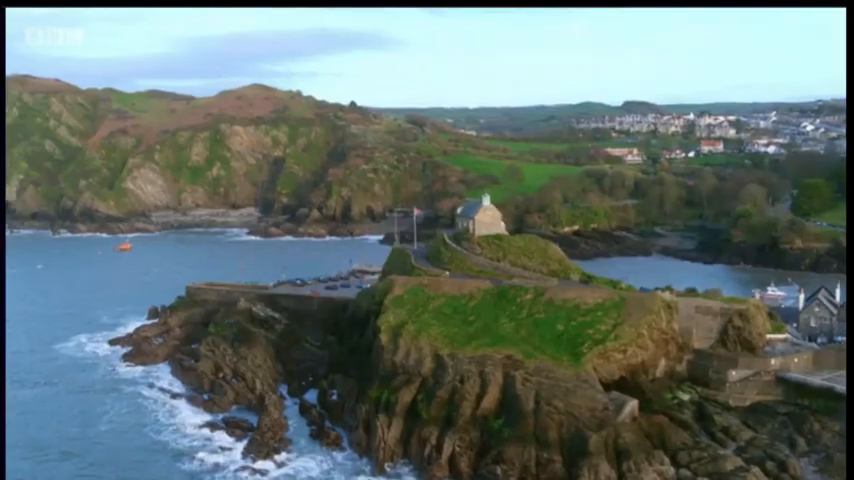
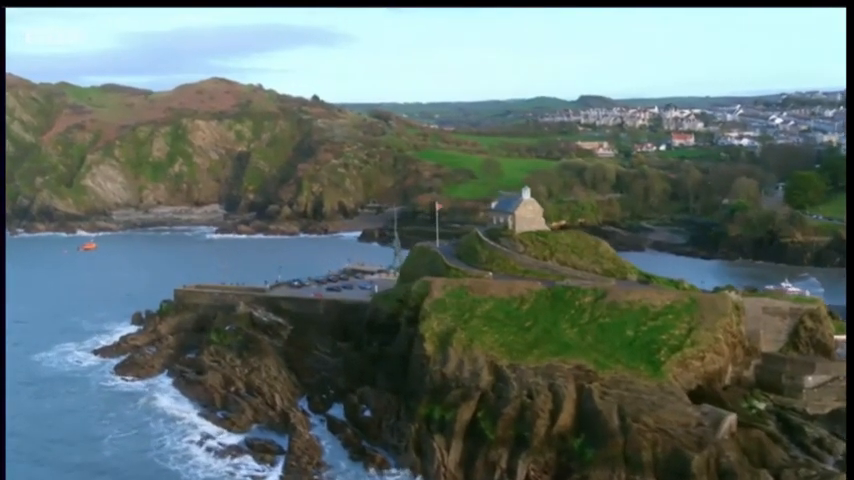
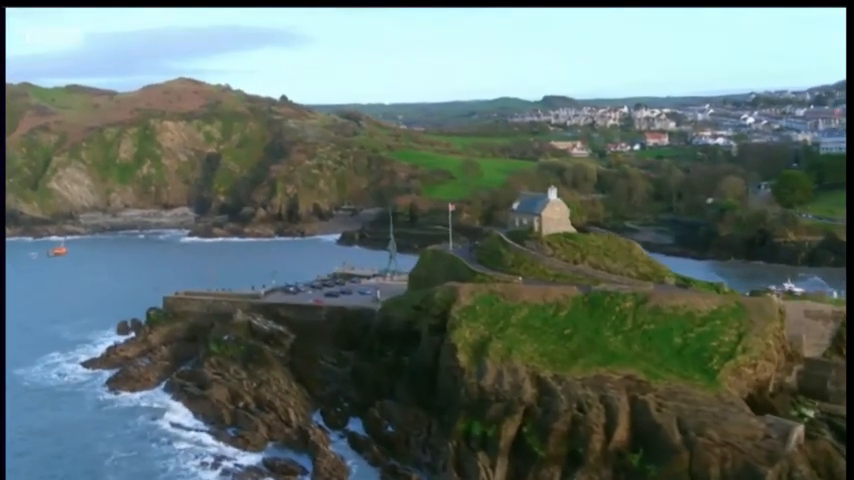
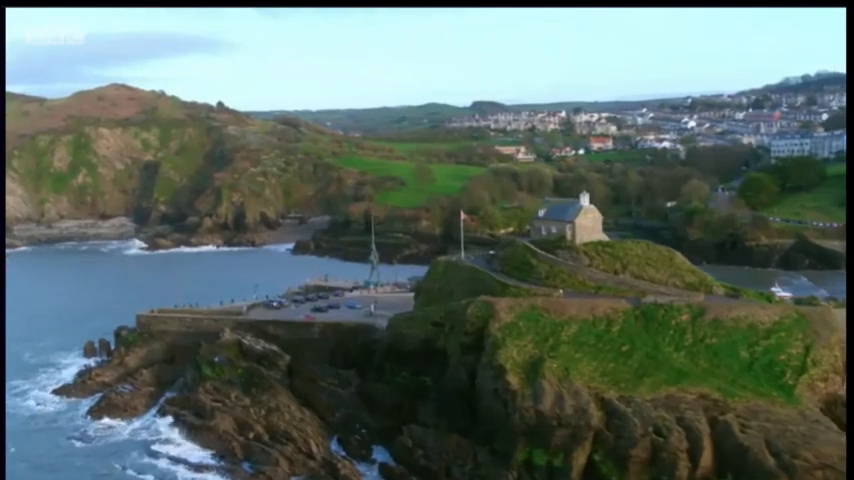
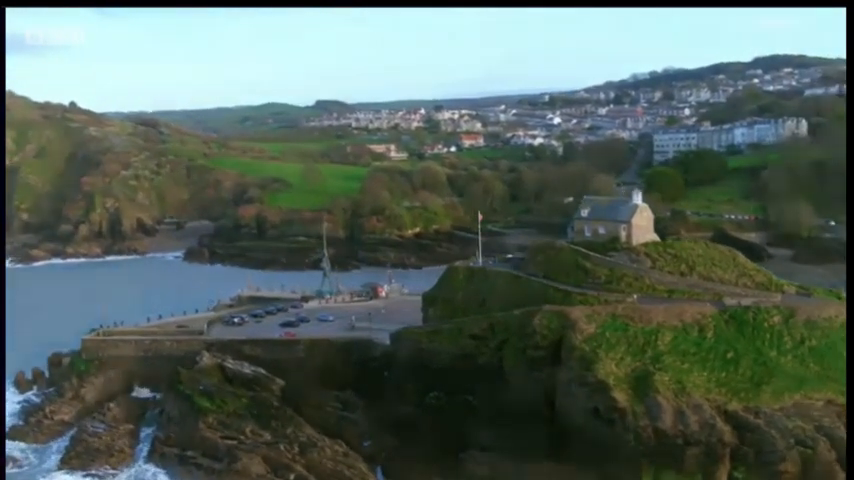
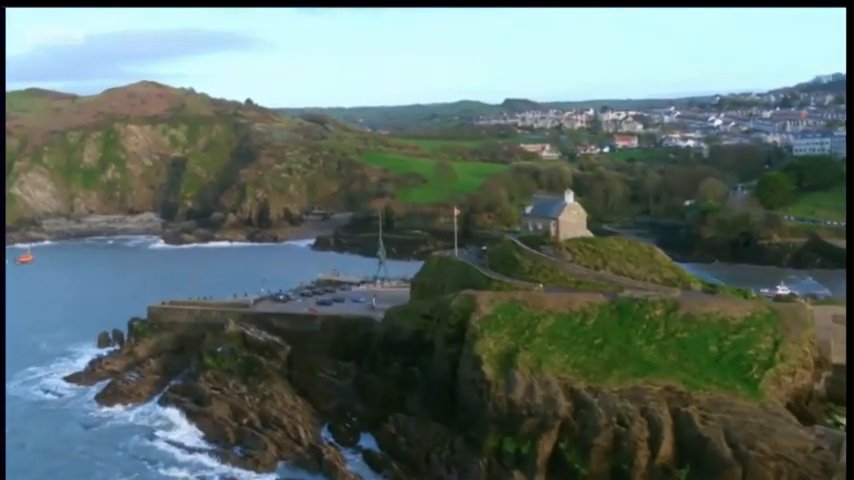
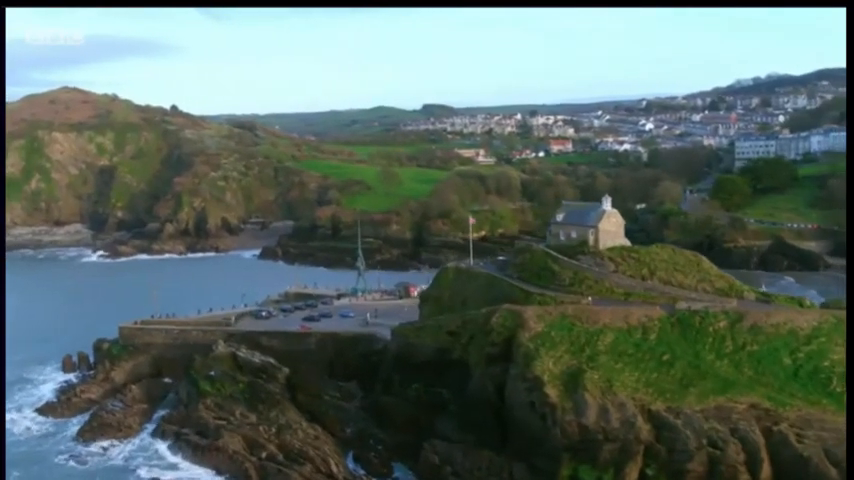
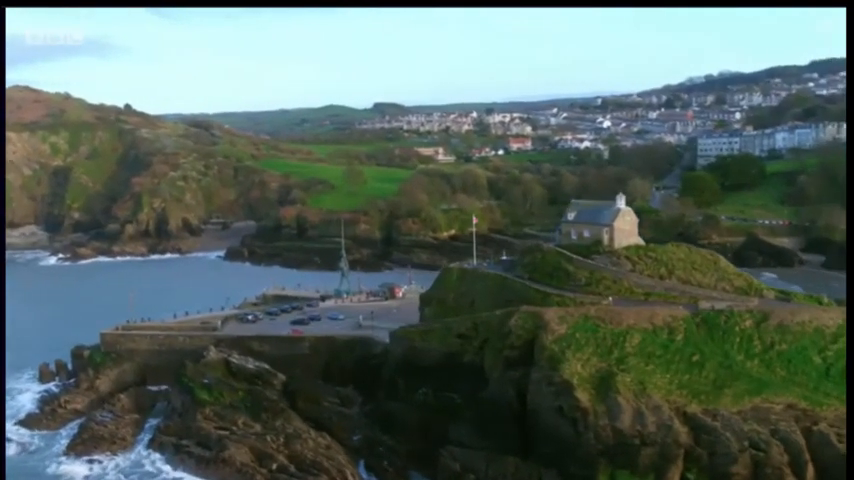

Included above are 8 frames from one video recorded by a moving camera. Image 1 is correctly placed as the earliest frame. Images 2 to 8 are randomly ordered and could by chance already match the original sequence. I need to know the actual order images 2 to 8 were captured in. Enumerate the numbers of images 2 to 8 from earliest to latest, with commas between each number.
2, 3, 6, 4, 7, 8, 5
